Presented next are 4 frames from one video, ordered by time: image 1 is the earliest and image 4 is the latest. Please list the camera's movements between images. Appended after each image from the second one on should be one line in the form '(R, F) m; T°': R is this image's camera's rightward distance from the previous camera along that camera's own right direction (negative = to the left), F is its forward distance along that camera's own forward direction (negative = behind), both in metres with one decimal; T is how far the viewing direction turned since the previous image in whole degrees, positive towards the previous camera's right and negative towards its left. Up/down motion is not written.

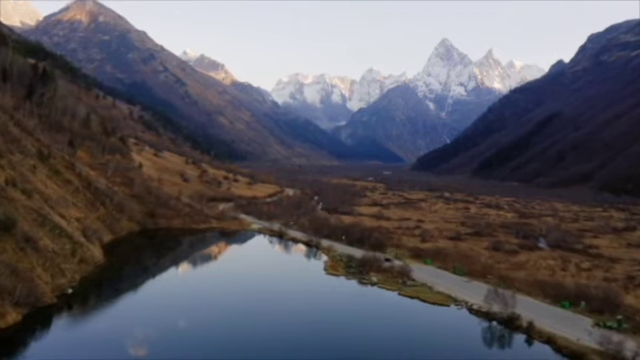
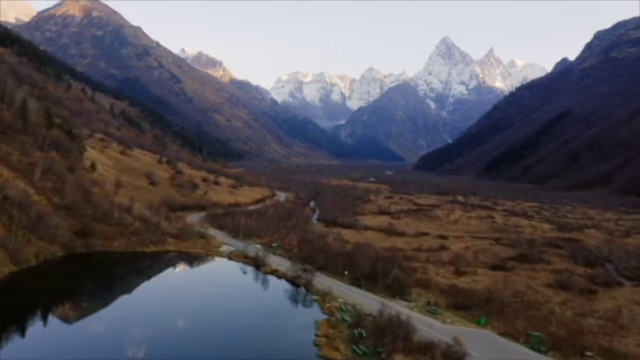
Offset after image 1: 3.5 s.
(+0.6, +24.0) m; 0°
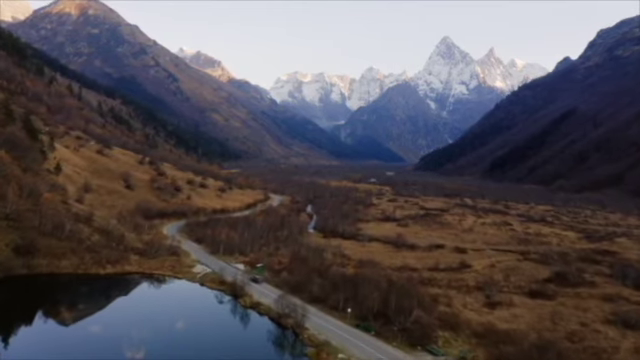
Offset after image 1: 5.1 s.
(+0.3, +12.5) m; 0°
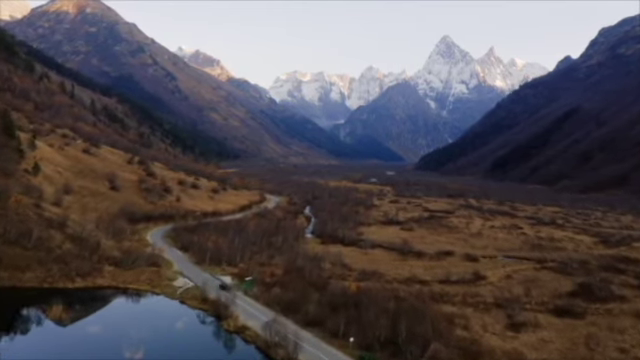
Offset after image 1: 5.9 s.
(+0.2, +6.3) m; 0°
